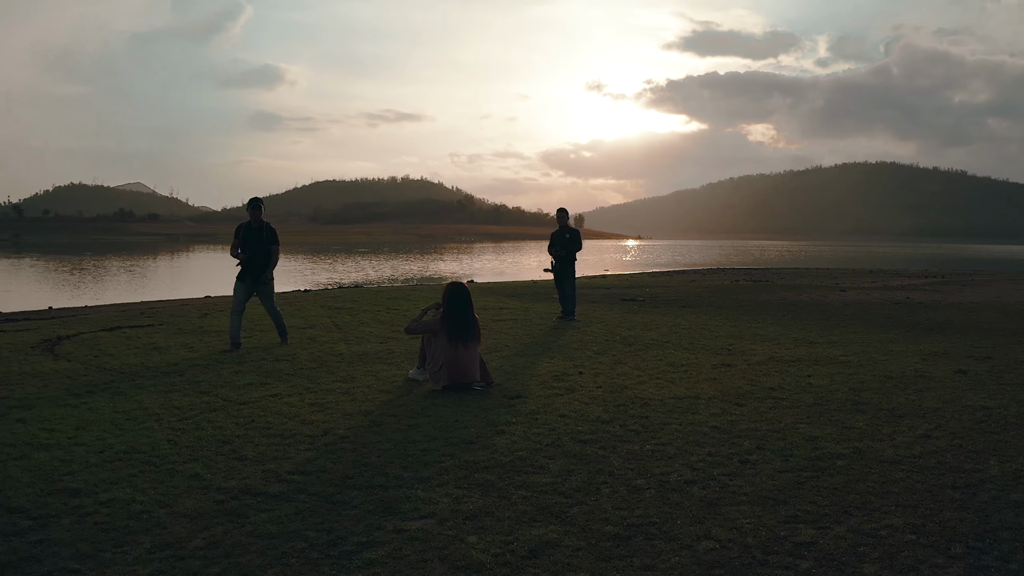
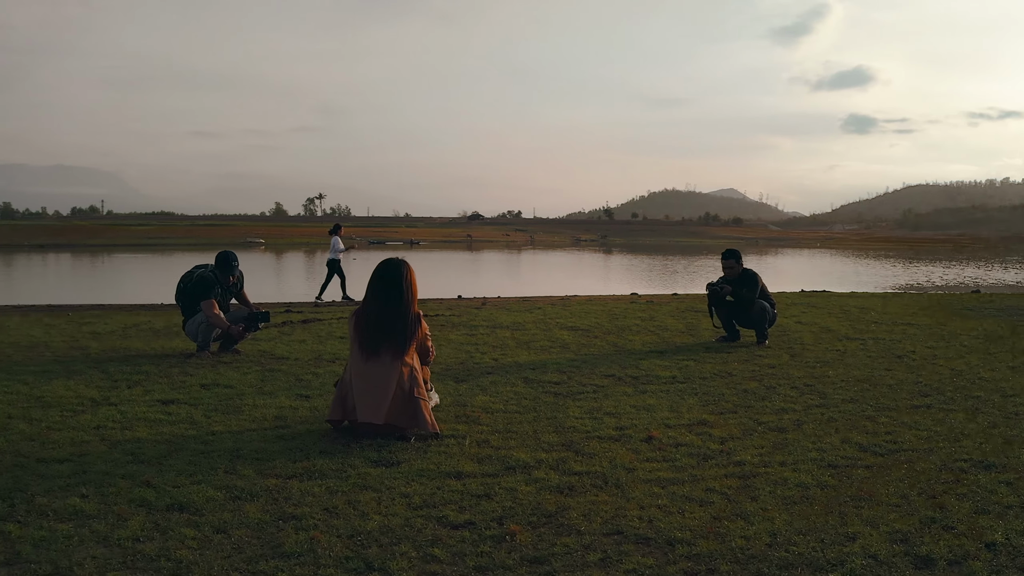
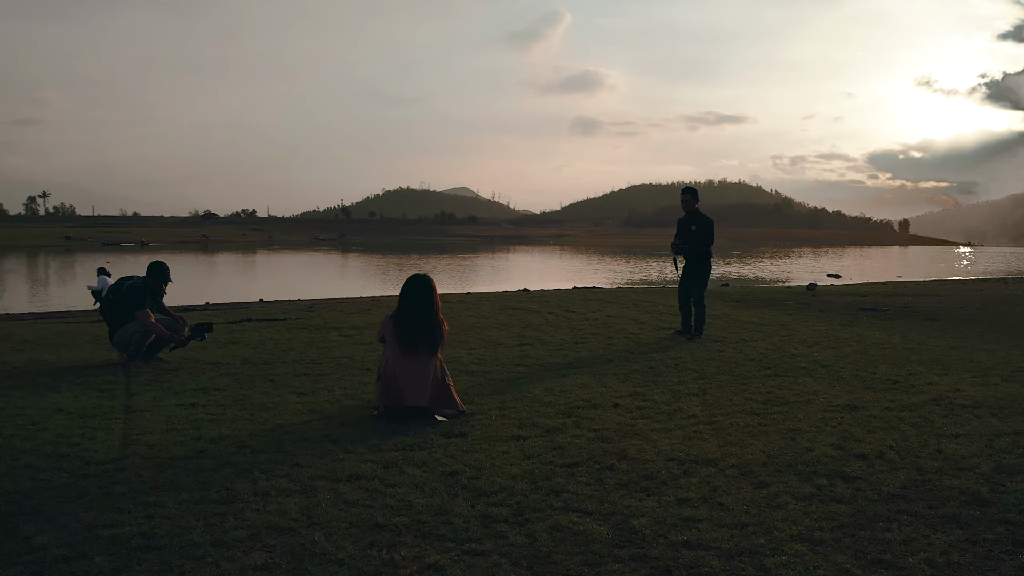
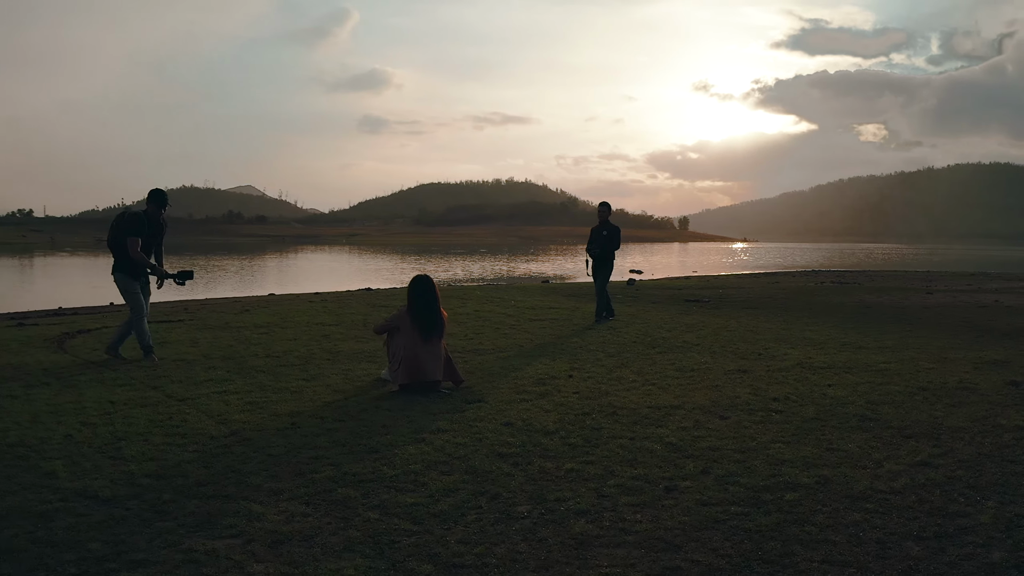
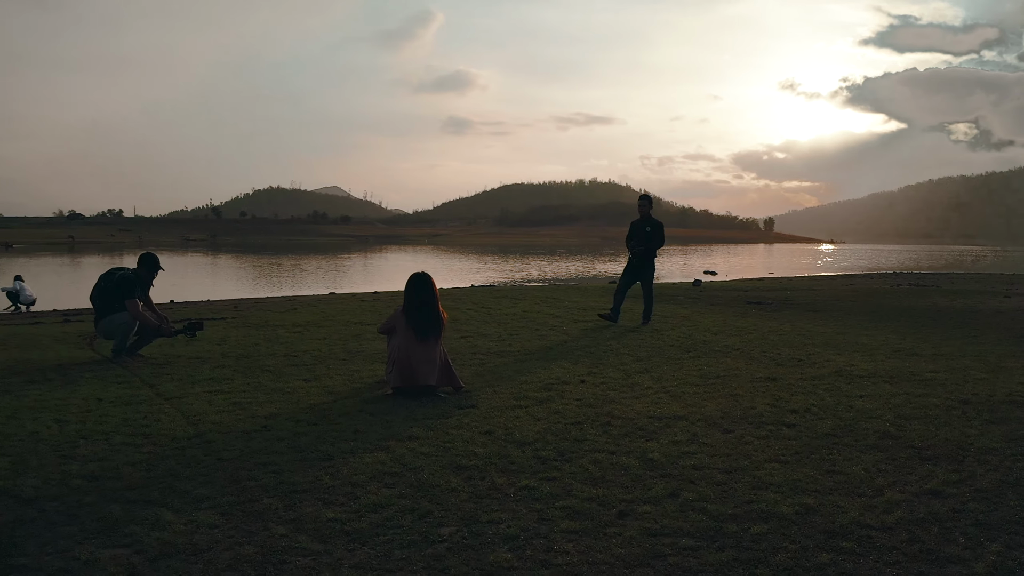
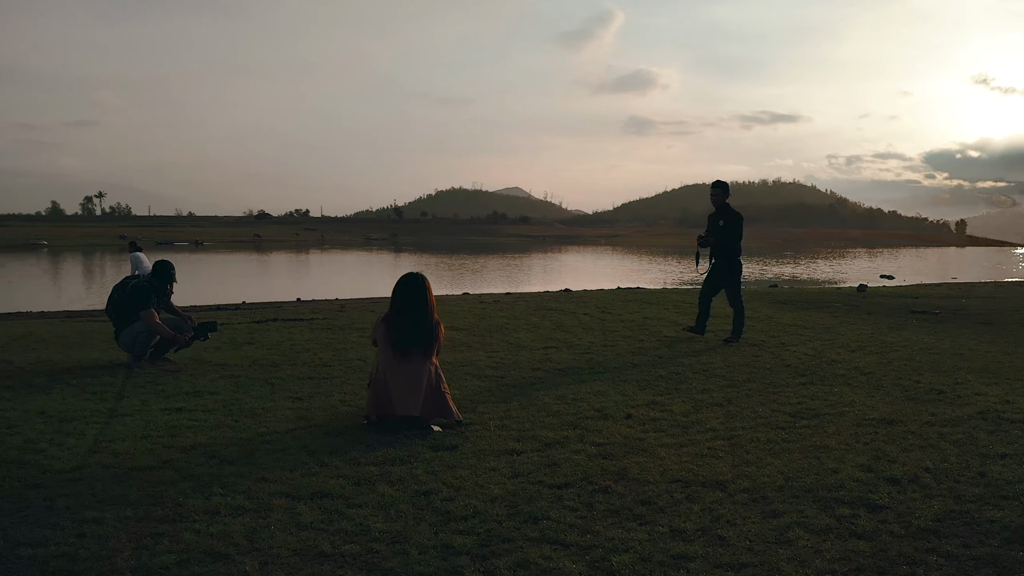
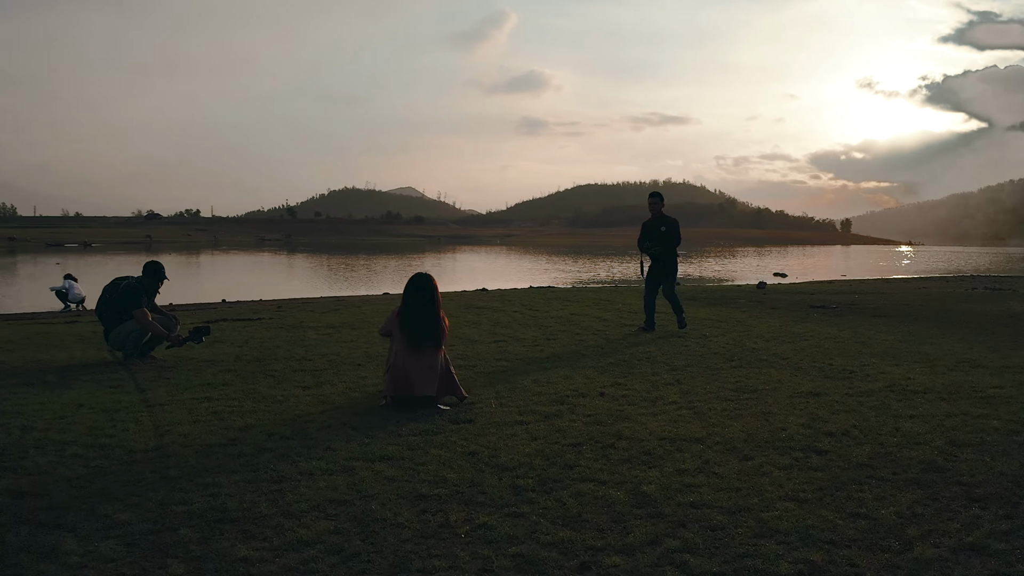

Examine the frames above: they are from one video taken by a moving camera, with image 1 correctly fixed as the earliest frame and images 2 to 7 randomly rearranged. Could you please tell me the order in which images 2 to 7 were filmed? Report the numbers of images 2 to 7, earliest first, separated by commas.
4, 5, 7, 3, 6, 2
